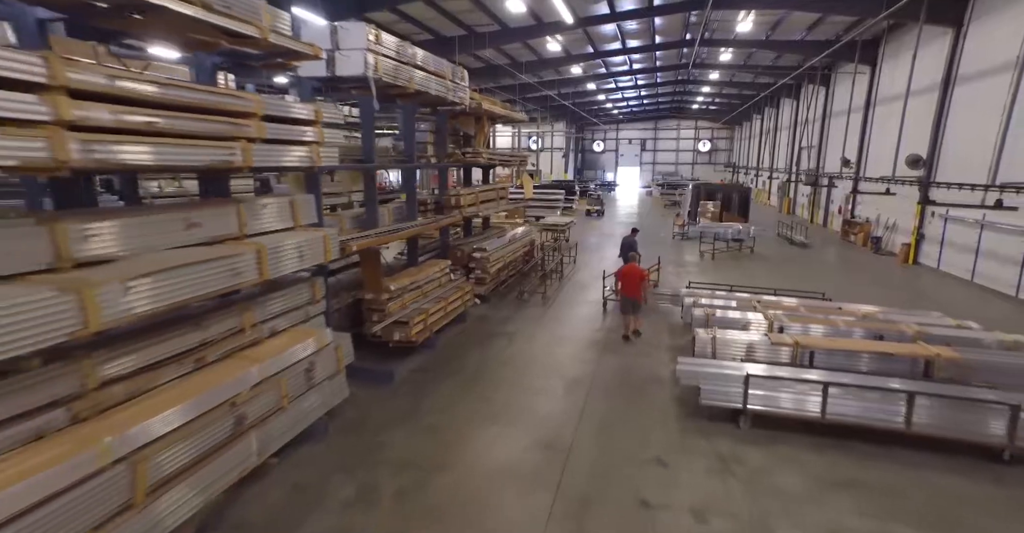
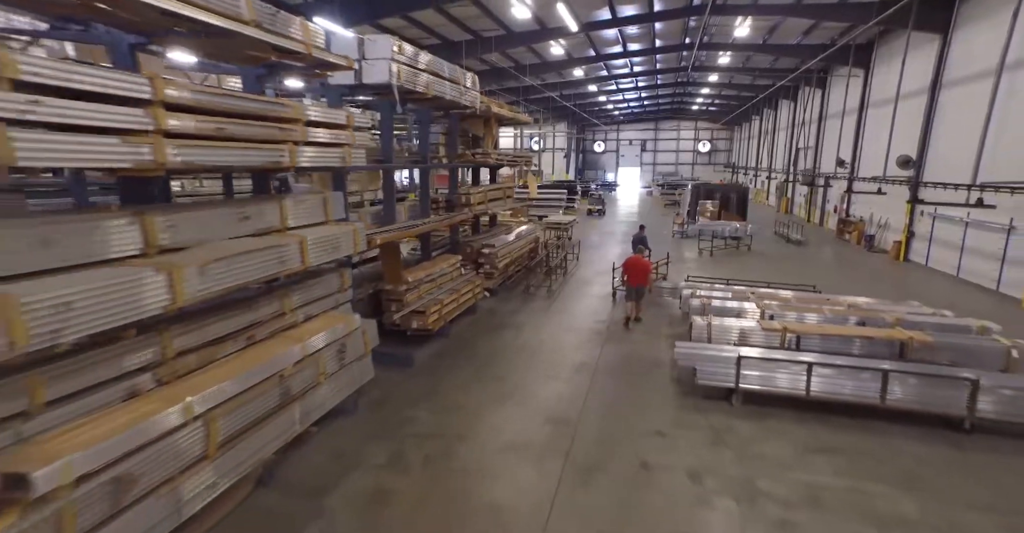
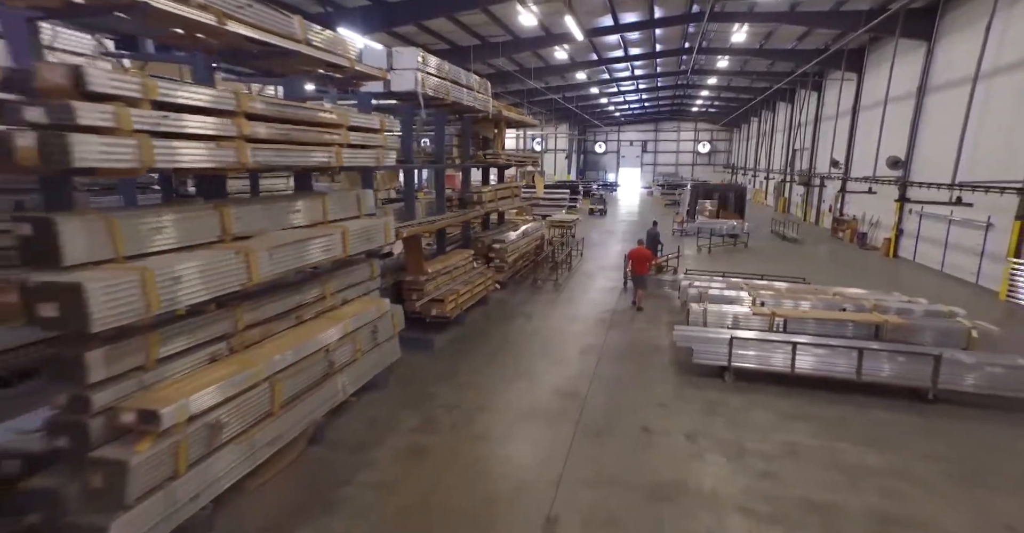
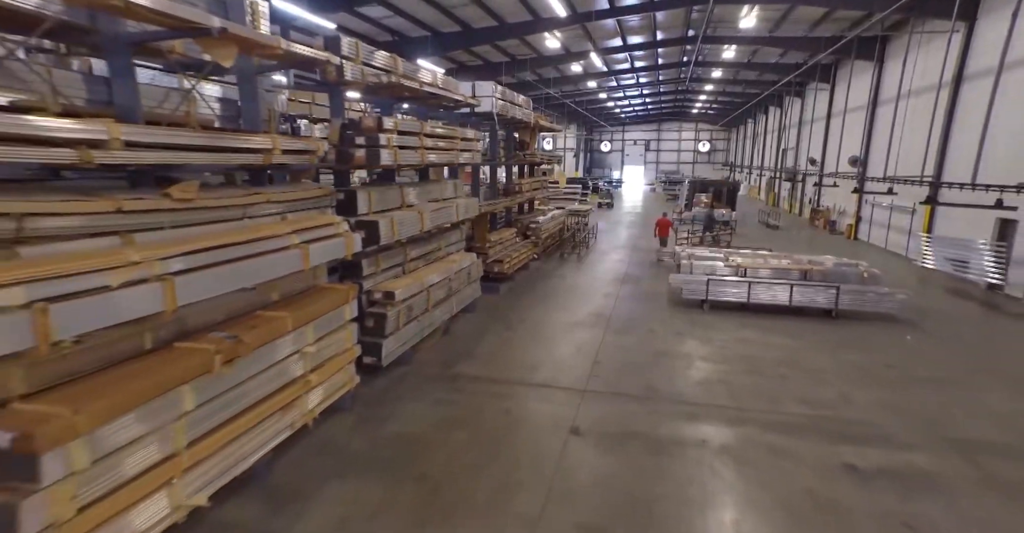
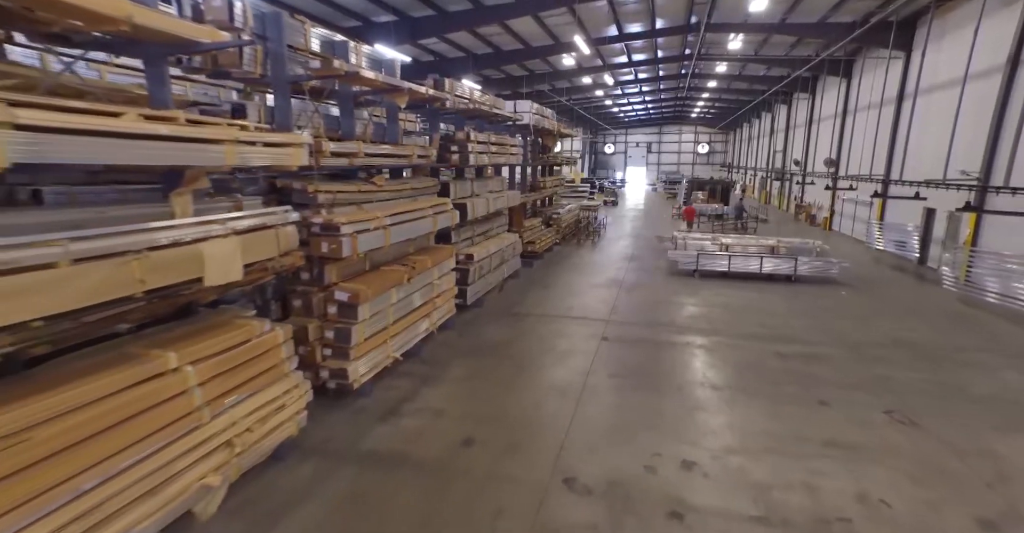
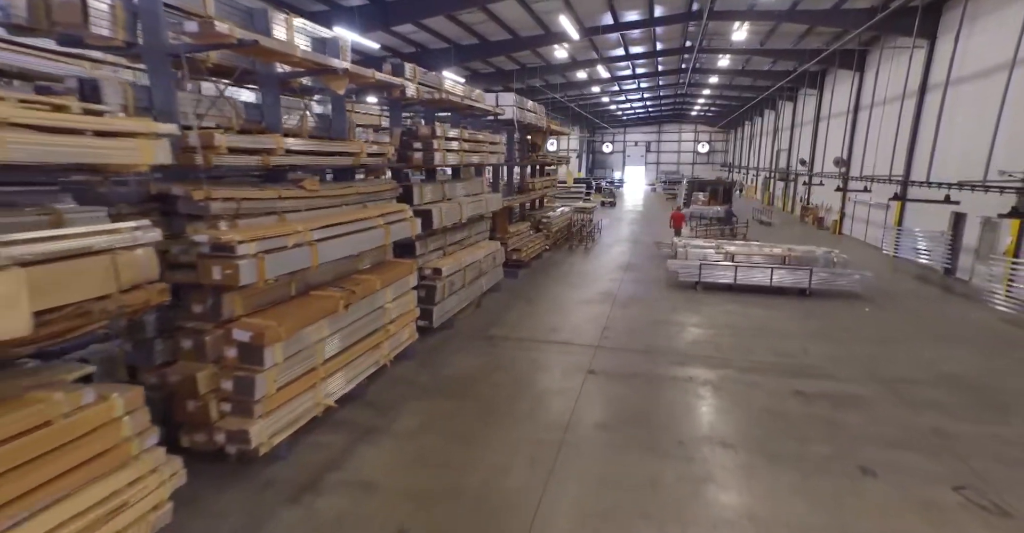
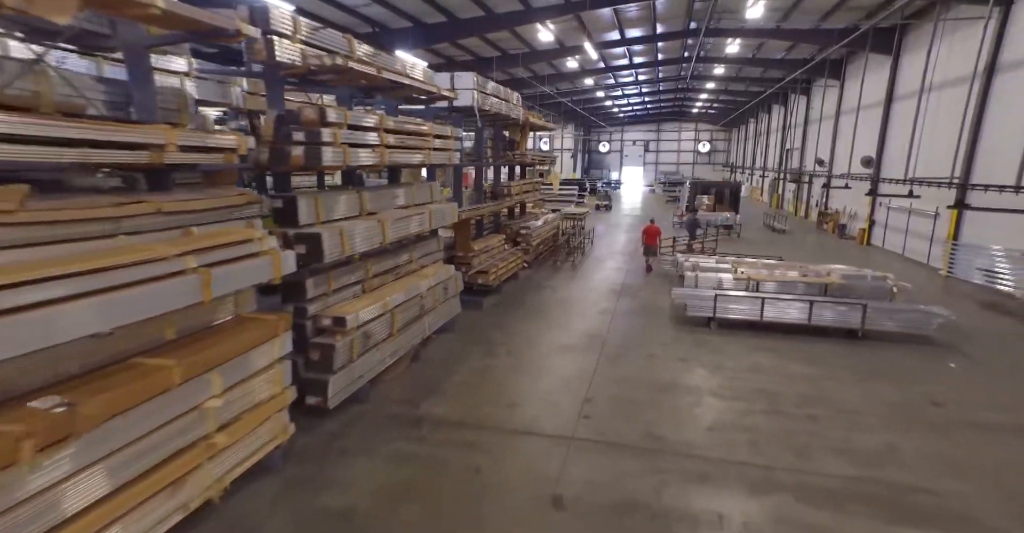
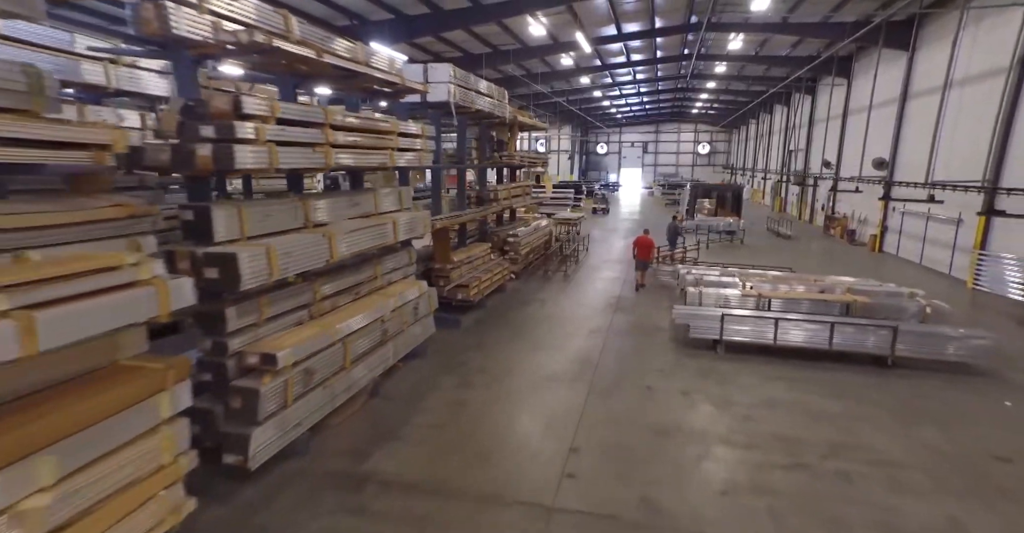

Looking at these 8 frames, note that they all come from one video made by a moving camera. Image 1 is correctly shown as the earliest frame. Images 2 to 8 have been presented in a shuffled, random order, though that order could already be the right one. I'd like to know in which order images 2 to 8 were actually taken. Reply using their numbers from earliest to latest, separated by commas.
2, 3, 8, 7, 4, 6, 5
